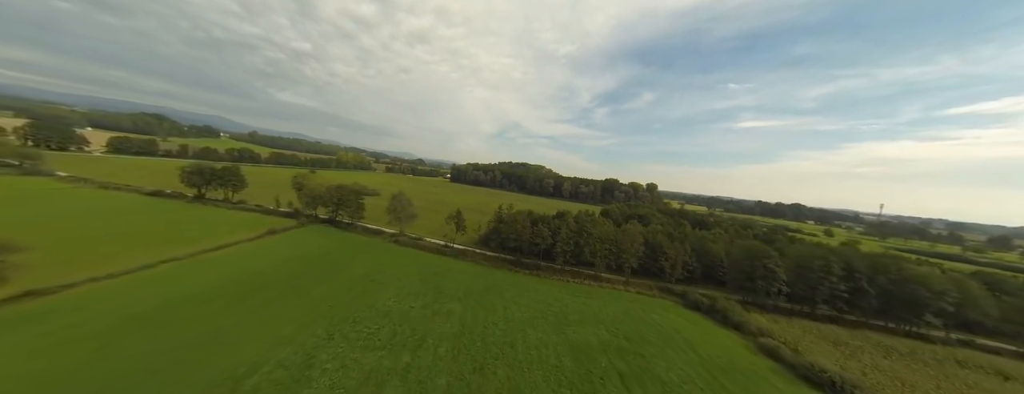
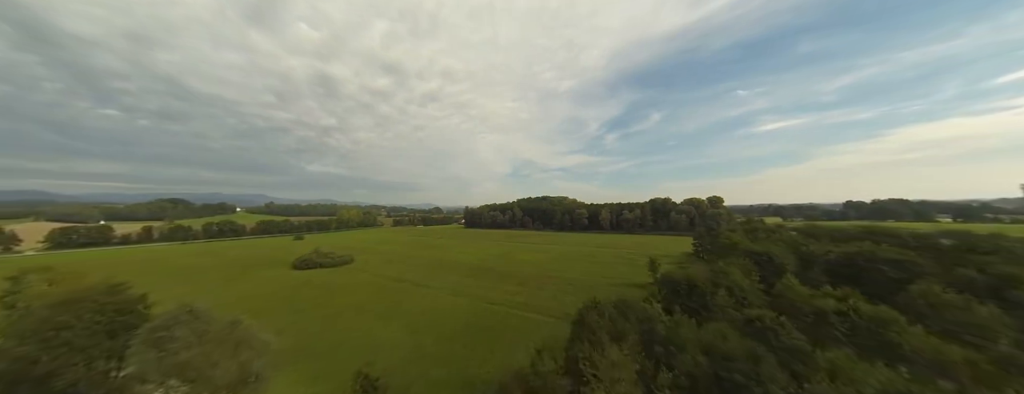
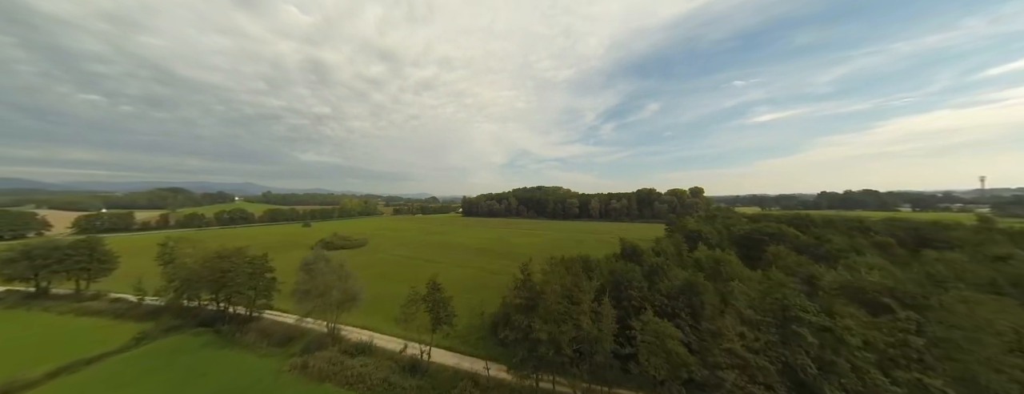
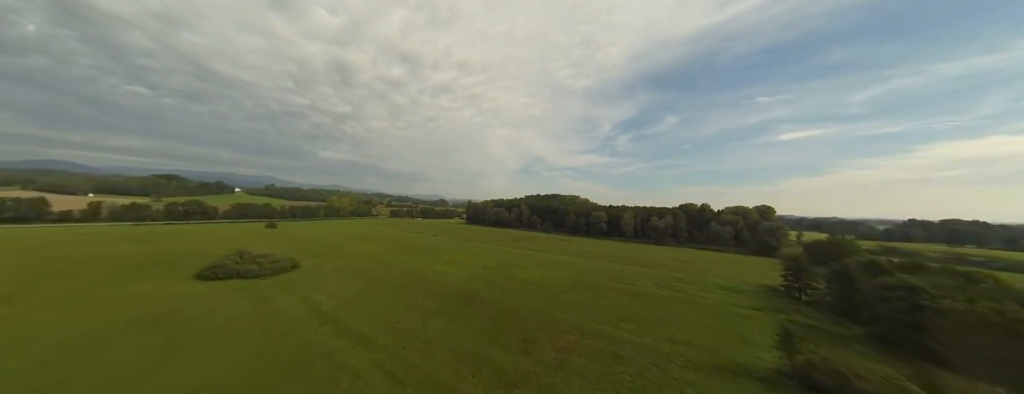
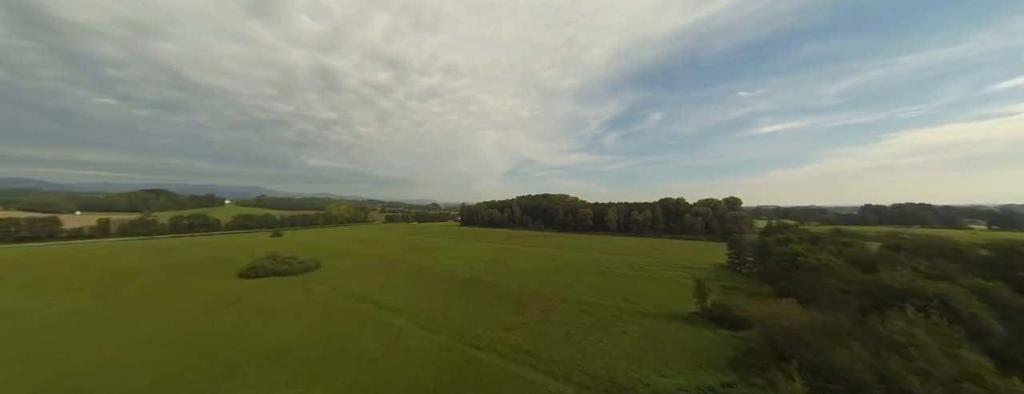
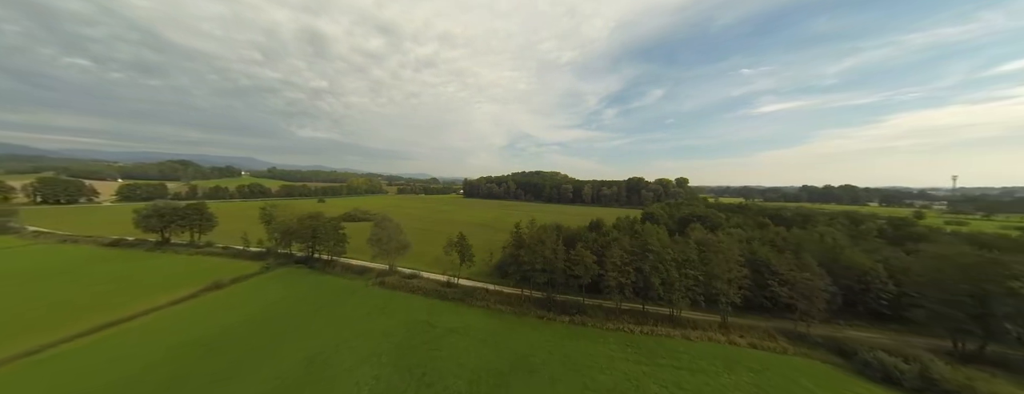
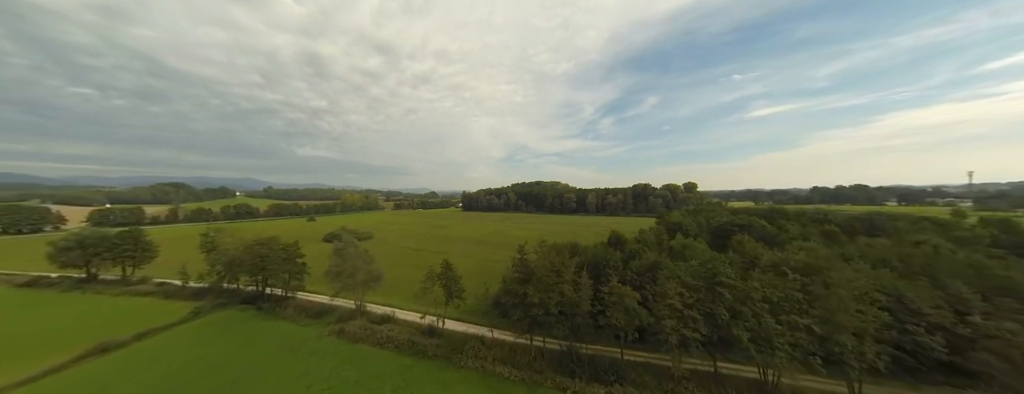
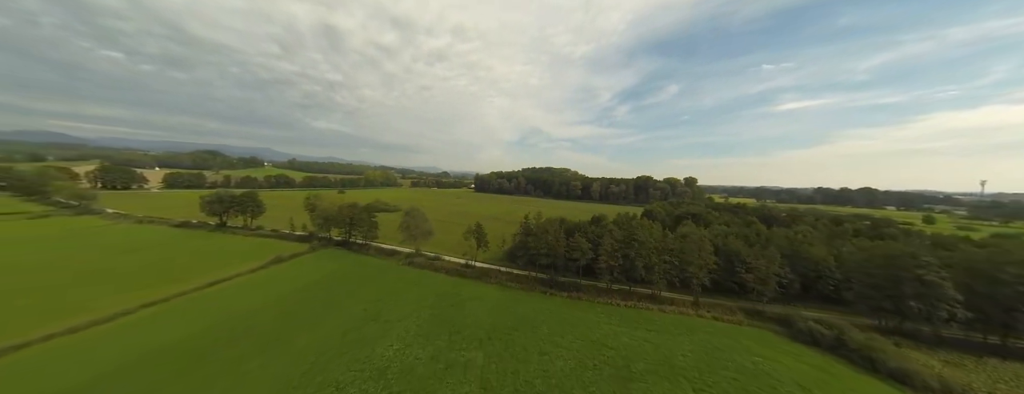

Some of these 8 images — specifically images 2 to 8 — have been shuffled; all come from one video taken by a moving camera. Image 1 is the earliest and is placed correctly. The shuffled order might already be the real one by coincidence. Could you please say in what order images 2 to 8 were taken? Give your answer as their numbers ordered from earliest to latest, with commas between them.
8, 6, 7, 3, 2, 5, 4
